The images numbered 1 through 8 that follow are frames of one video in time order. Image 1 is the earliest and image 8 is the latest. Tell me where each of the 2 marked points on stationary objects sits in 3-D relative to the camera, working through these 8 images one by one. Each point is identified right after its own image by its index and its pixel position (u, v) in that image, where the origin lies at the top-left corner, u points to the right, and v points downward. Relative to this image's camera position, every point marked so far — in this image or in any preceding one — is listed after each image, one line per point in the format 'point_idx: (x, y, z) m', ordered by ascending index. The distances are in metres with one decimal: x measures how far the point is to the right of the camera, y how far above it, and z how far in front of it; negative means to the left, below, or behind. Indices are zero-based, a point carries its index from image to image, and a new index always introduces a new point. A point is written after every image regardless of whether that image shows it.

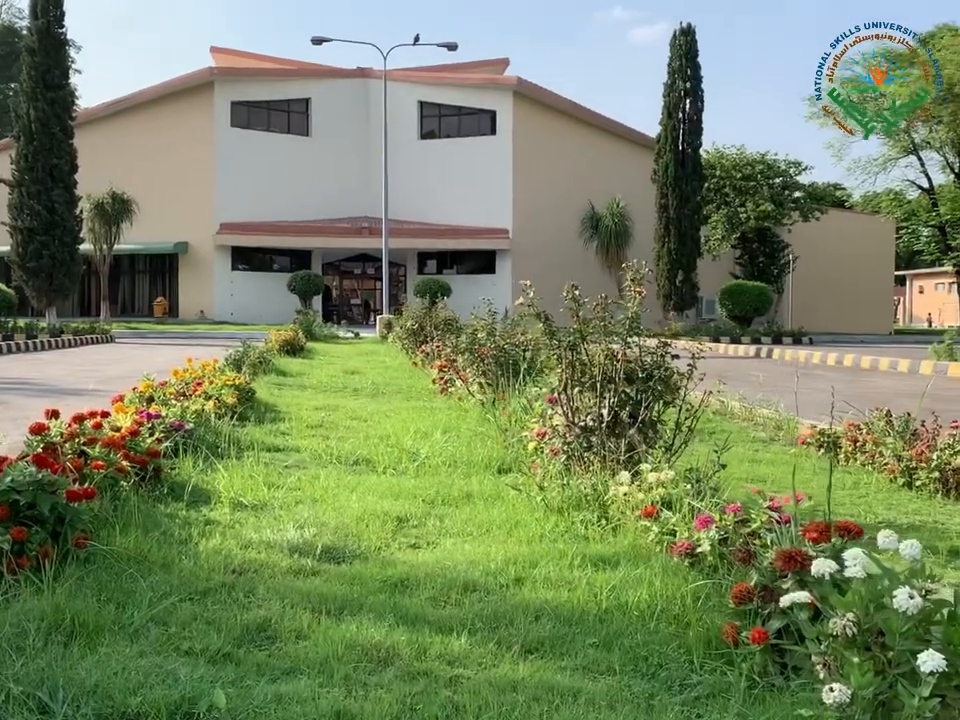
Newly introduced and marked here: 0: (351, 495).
0: (-0.6, -0.6, +5.2) m
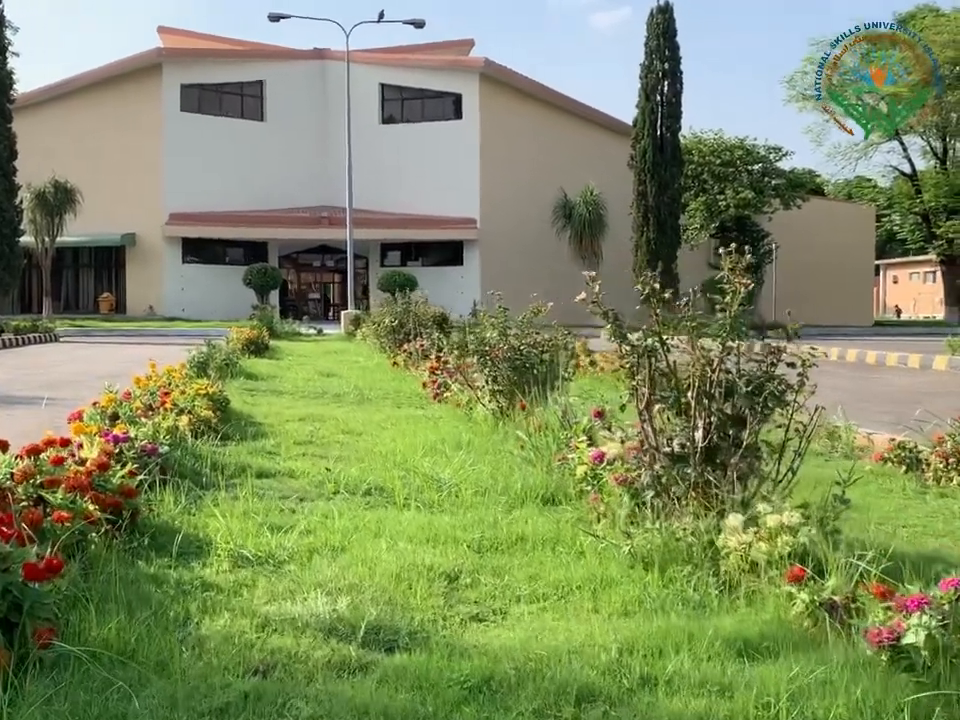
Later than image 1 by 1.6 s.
0: (-0.4, -0.7, +4.2) m
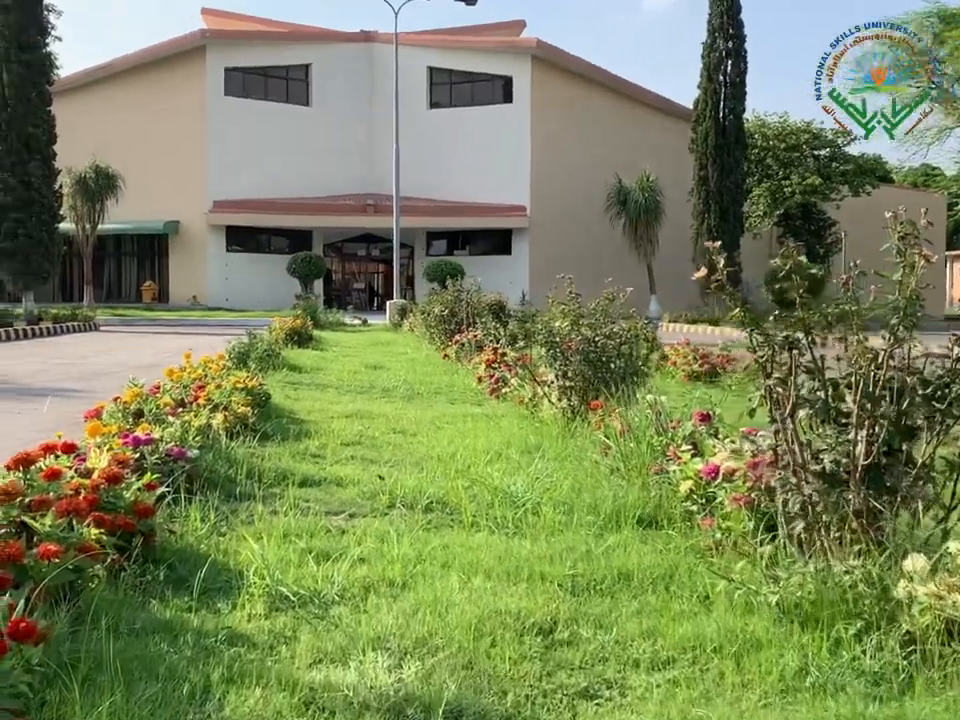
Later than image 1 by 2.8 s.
0: (-0.1, -0.6, +3.4) m
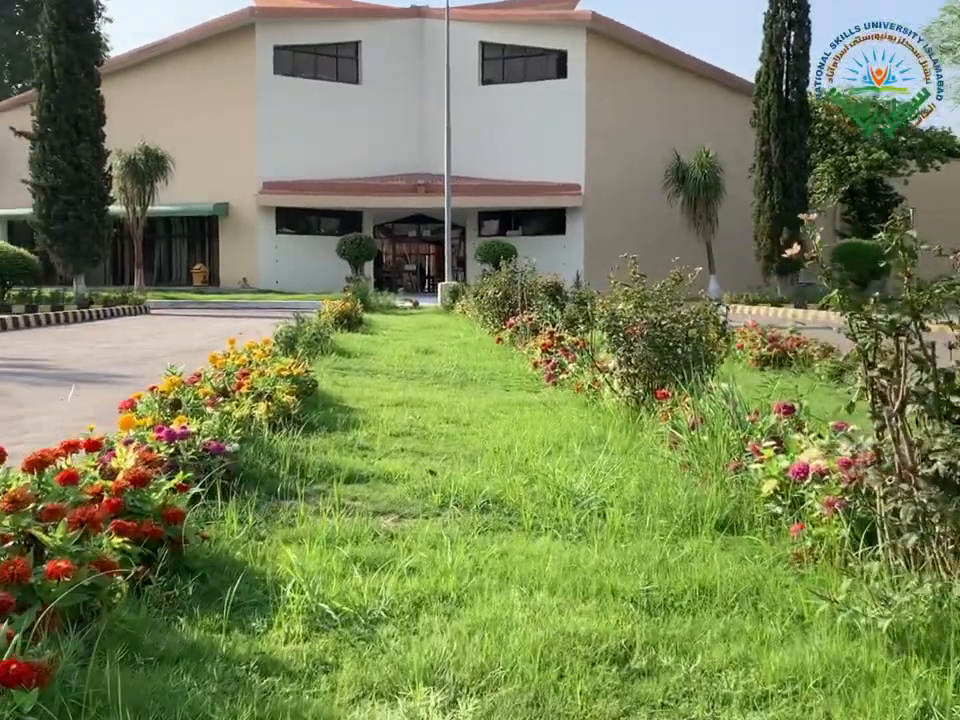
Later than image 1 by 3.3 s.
0: (+0.1, -0.6, +3.0) m
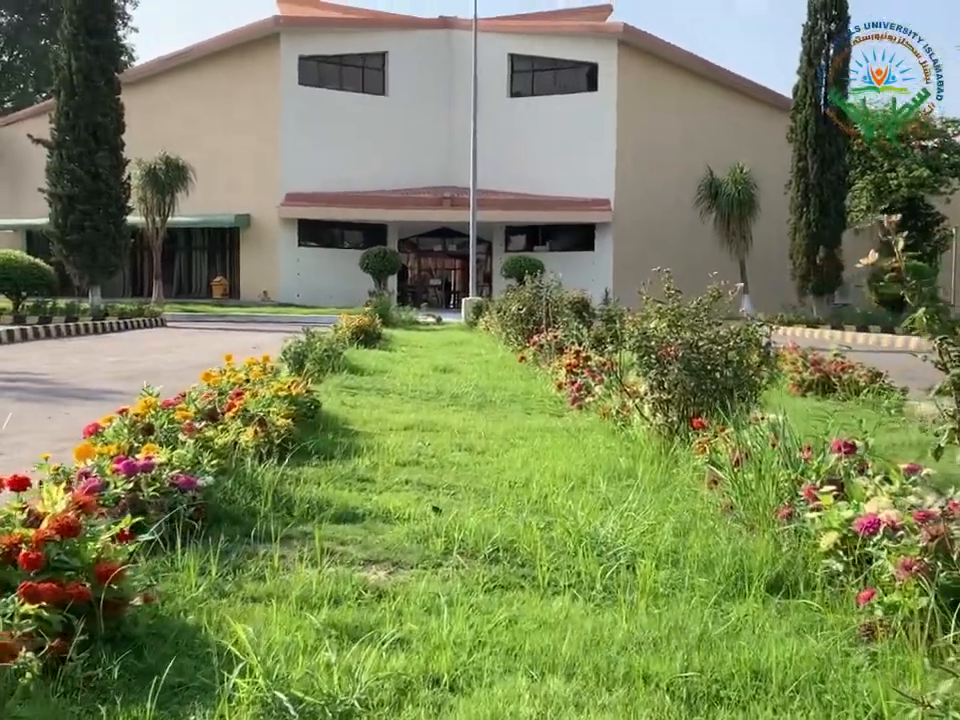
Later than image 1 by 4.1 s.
0: (+0.1, -0.7, +2.4) m
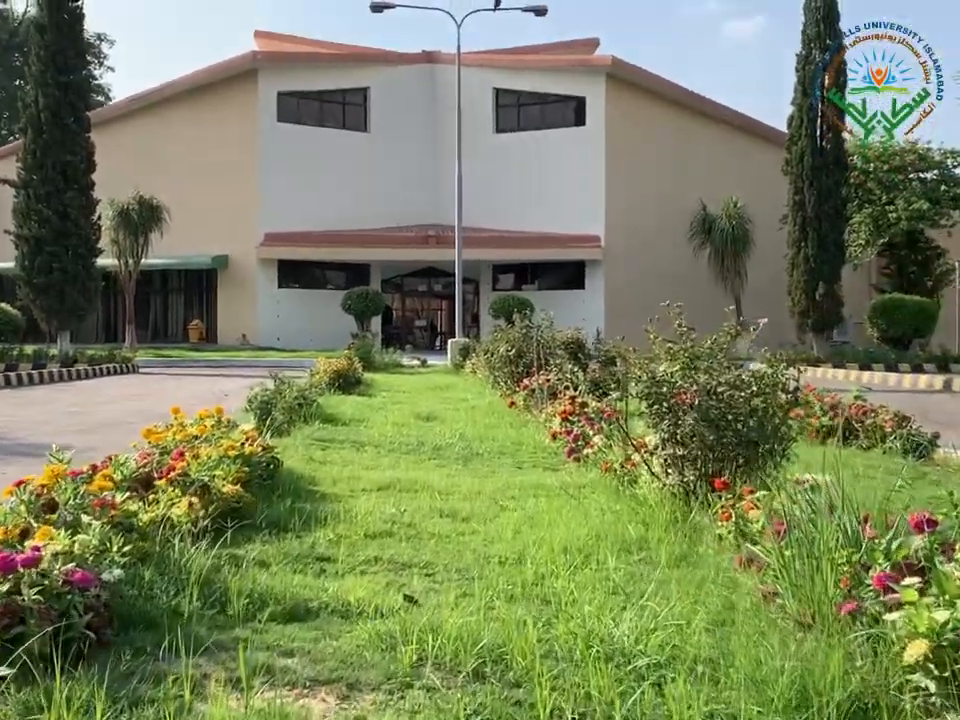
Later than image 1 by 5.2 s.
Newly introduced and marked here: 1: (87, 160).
0: (0.0, -0.8, +1.6) m
1: (-6.2, +3.2, +18.0) m
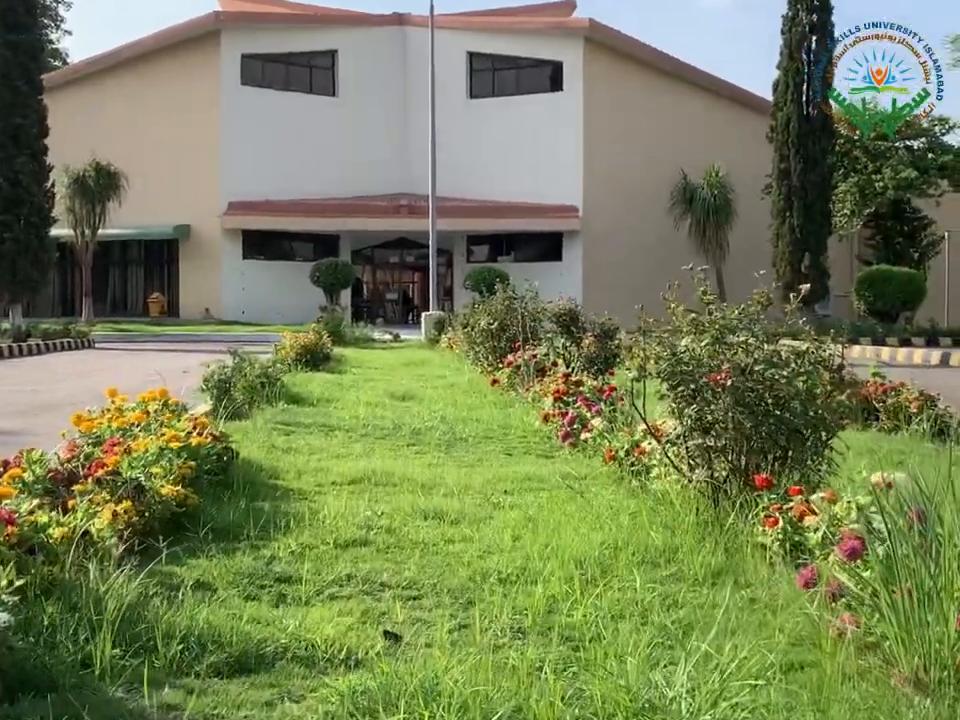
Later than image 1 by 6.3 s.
0: (+0.1, -0.7, +0.9) m
1: (-6.6, +3.6, +17.0) m
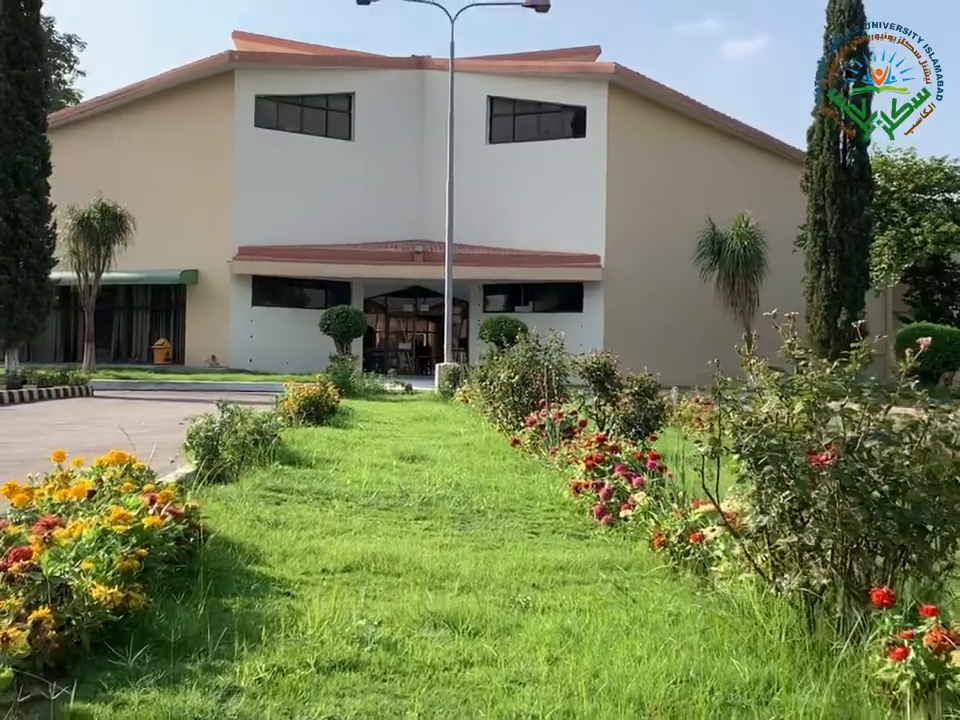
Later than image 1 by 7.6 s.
0: (+0.1, -0.8, +0.1) m
1: (-6.3, +2.9, +16.4) m
